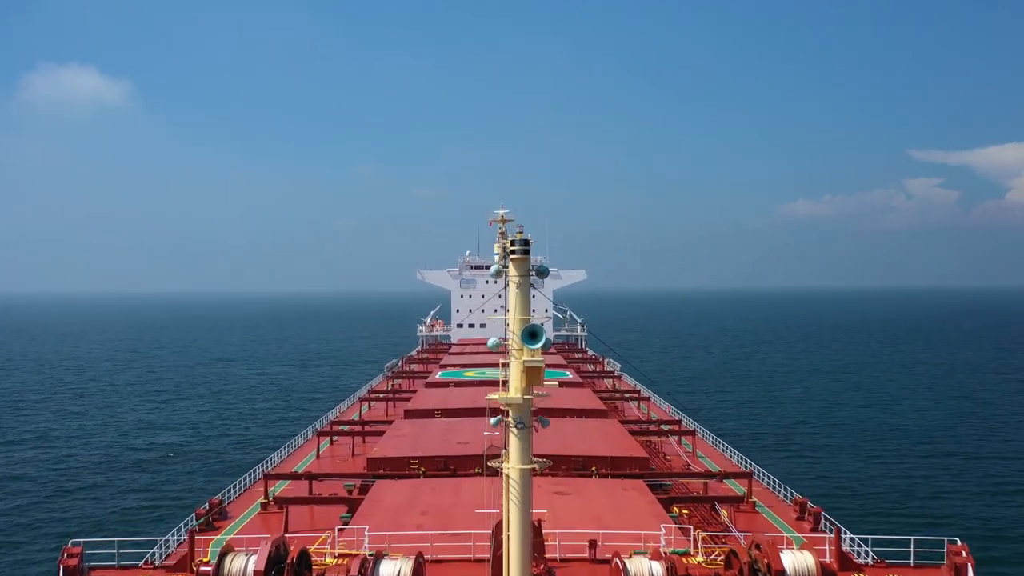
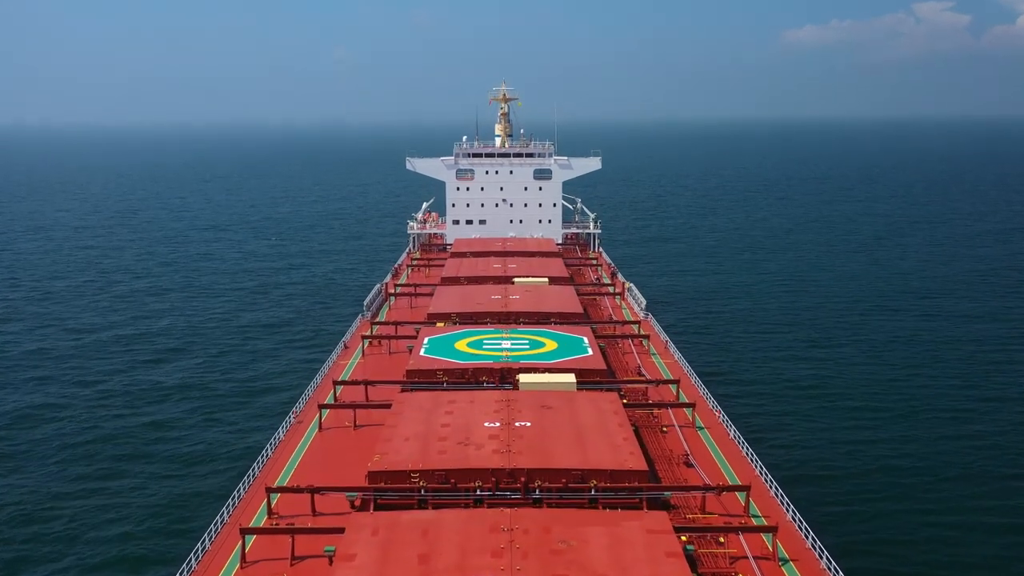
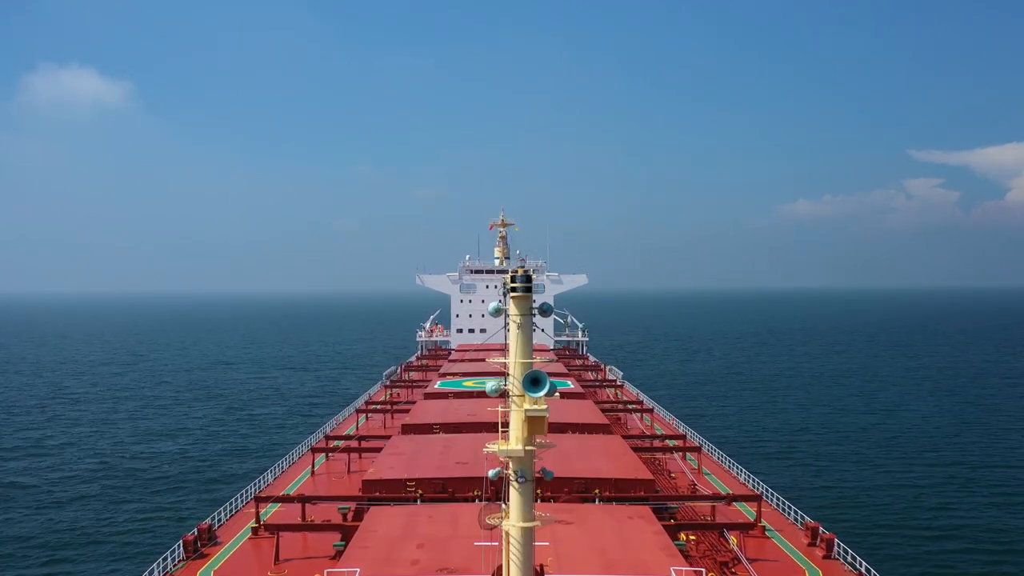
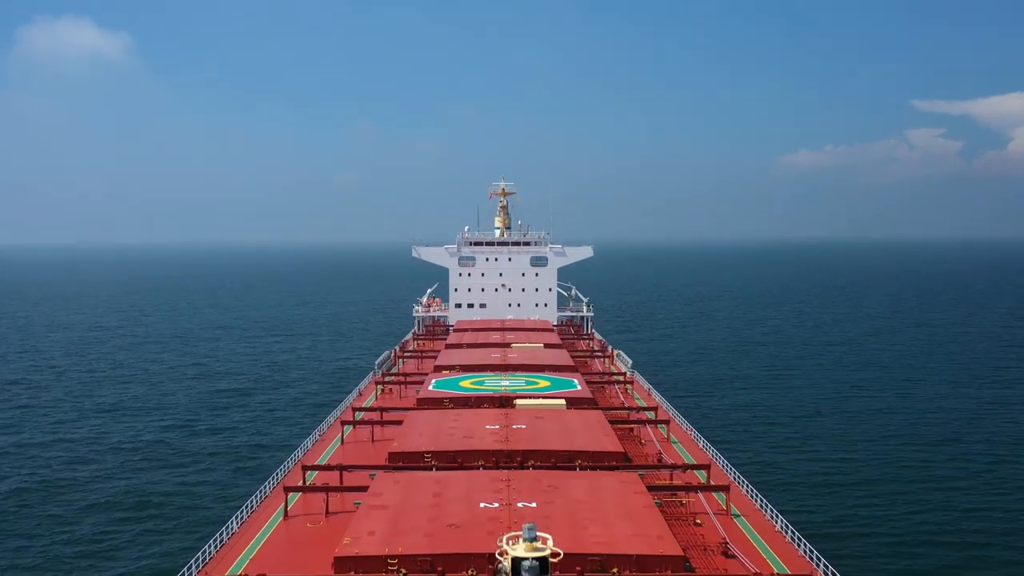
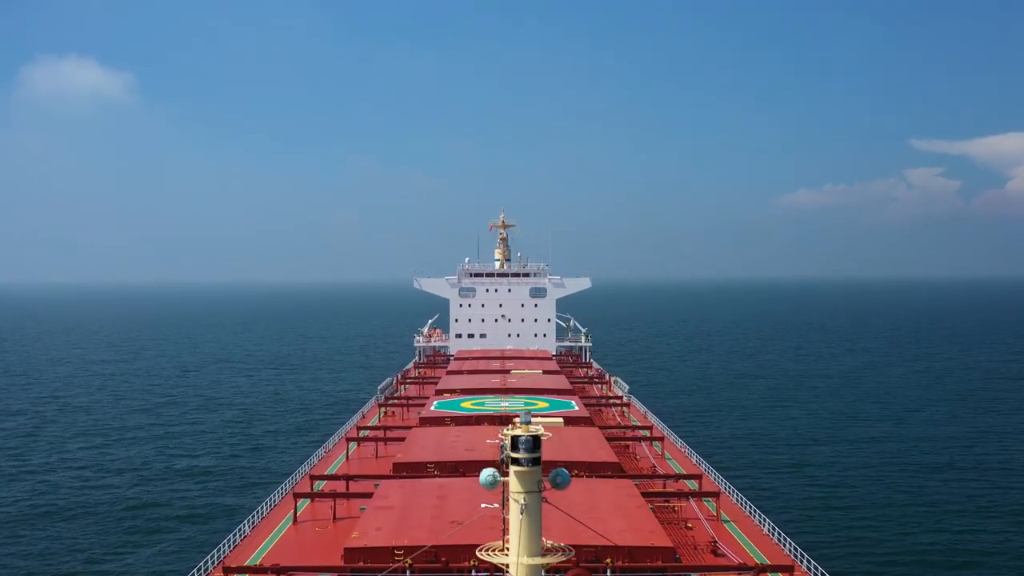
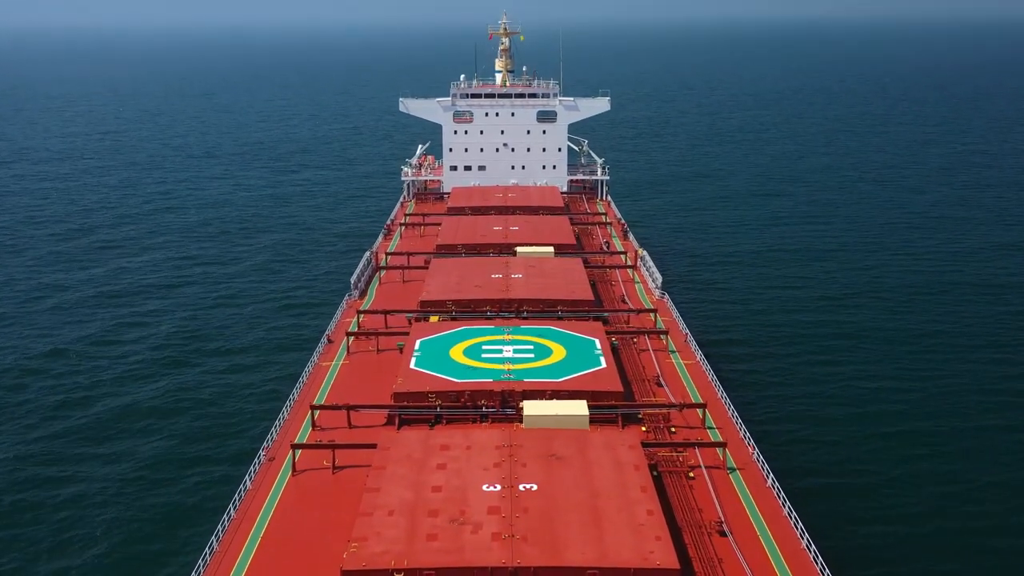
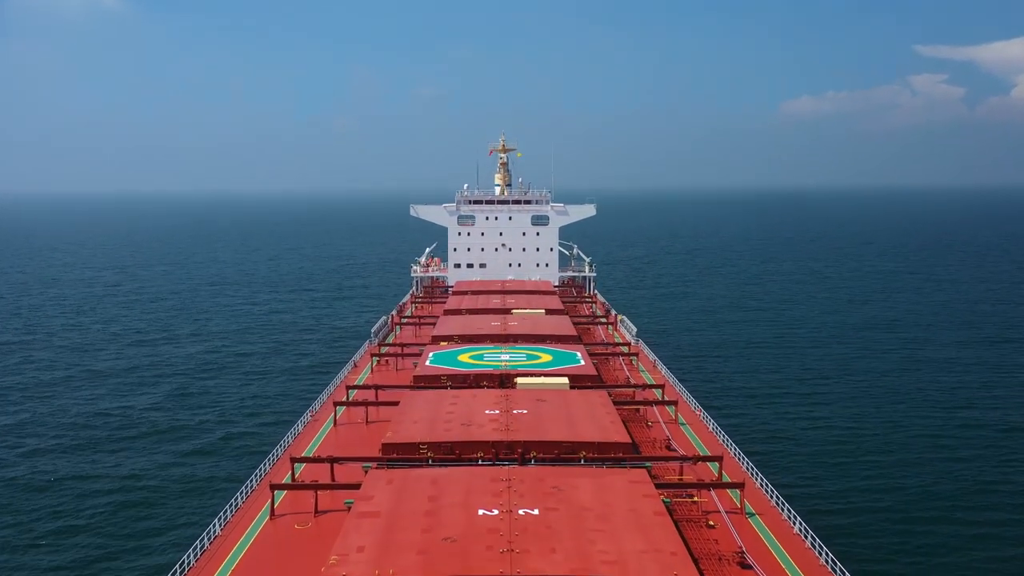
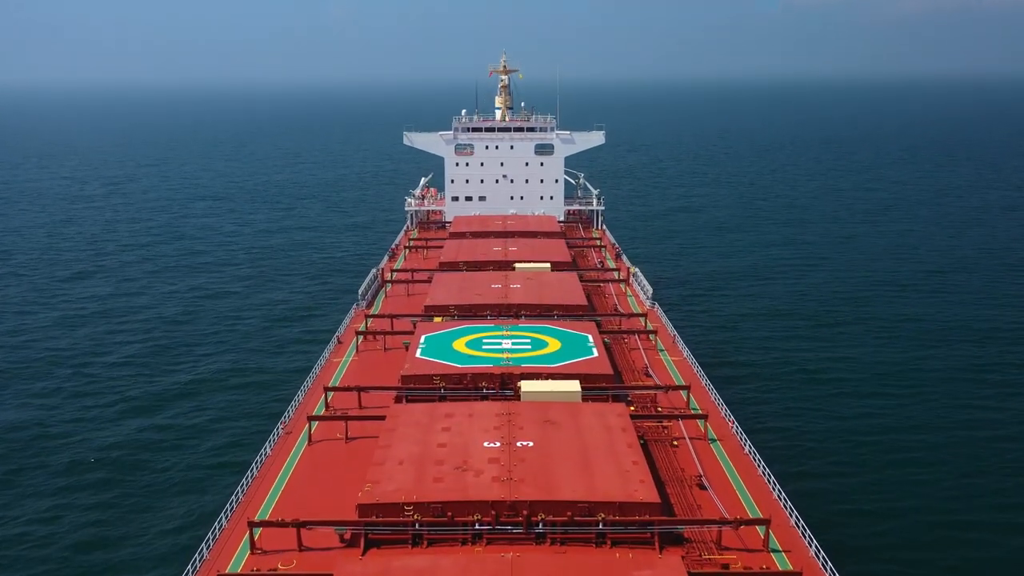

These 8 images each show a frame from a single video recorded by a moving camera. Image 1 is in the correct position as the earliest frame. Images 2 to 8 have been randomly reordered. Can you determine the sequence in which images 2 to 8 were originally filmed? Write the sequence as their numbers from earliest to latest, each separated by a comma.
3, 5, 4, 7, 2, 8, 6
